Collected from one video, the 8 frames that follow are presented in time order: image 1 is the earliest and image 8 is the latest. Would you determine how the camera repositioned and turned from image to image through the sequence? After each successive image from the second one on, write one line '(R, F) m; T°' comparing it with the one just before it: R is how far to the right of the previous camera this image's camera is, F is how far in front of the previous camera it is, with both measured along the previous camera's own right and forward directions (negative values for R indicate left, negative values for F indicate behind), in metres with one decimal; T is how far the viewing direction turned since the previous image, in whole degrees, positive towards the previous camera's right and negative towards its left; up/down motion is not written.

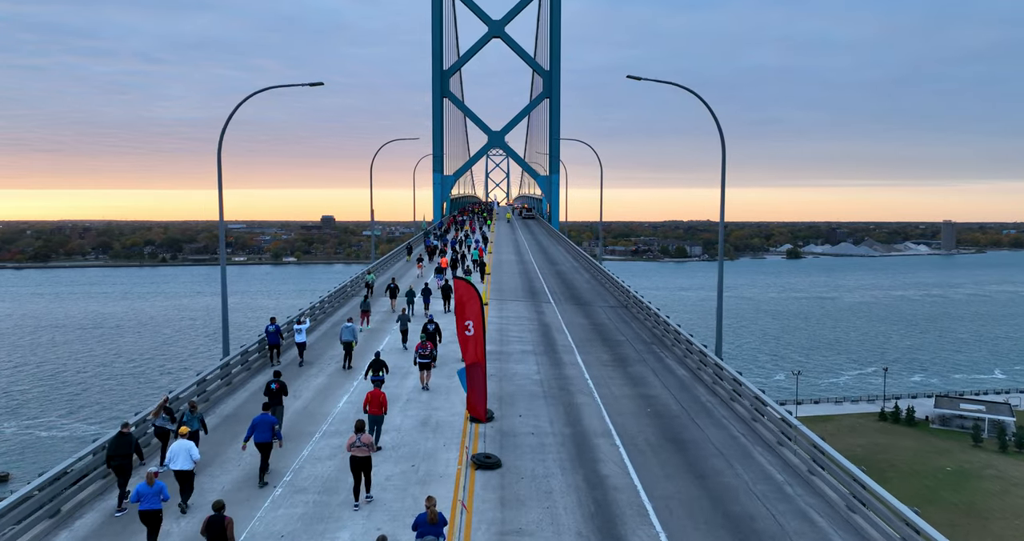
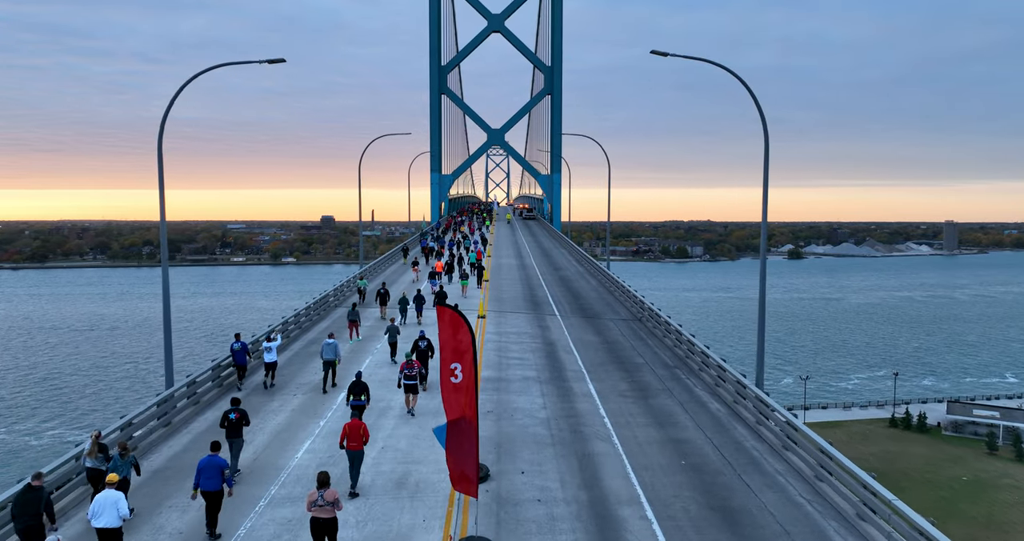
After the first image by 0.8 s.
(0.0, +1.8) m; 0°
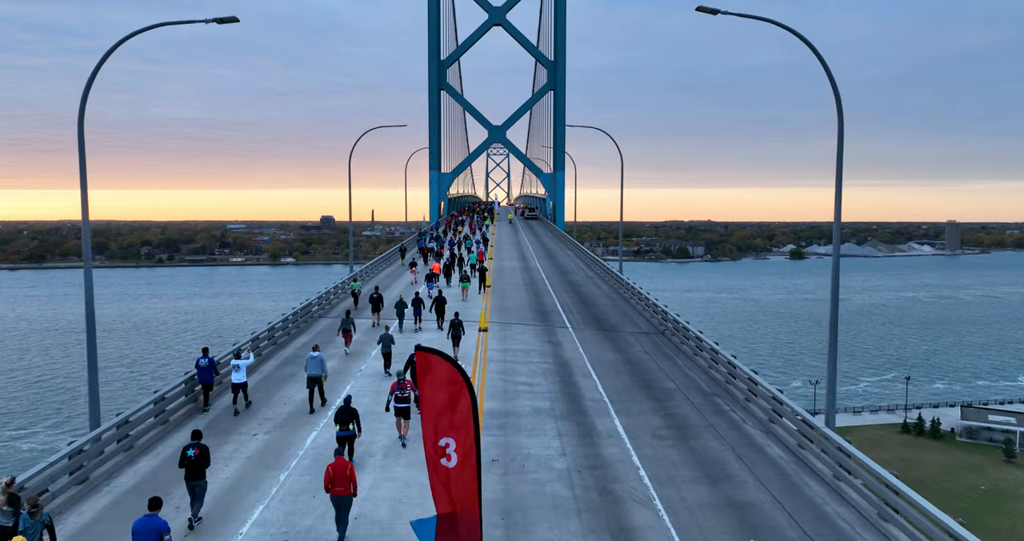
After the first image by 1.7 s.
(-0.1, +1.8) m; 0°
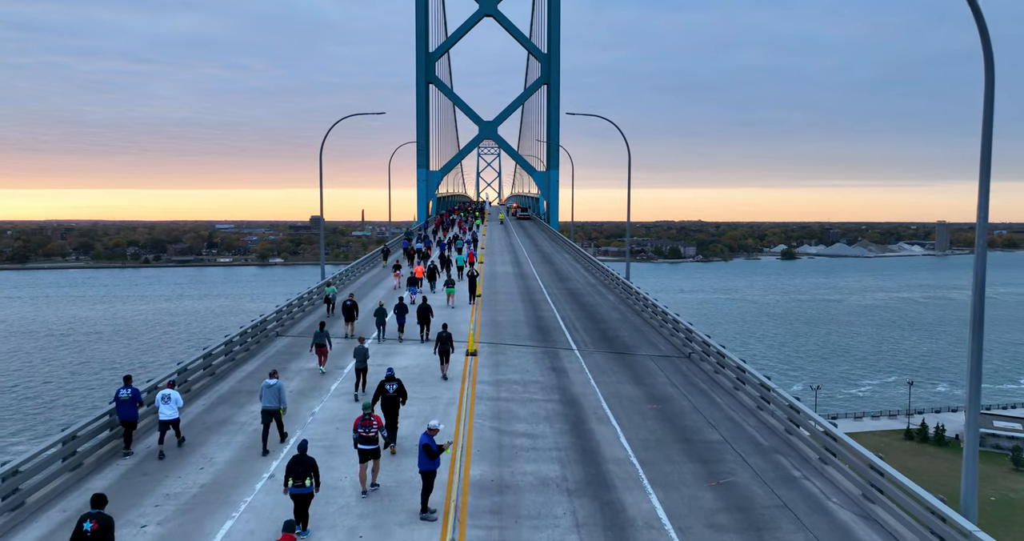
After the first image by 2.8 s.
(-0.1, +2.3) m; +1°
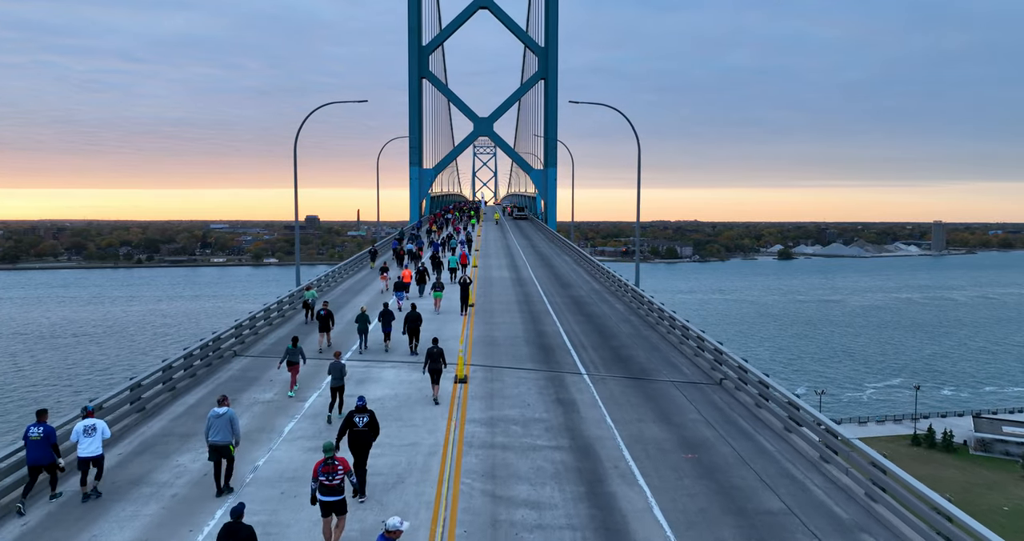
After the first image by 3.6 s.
(0.0, +1.8) m; 0°
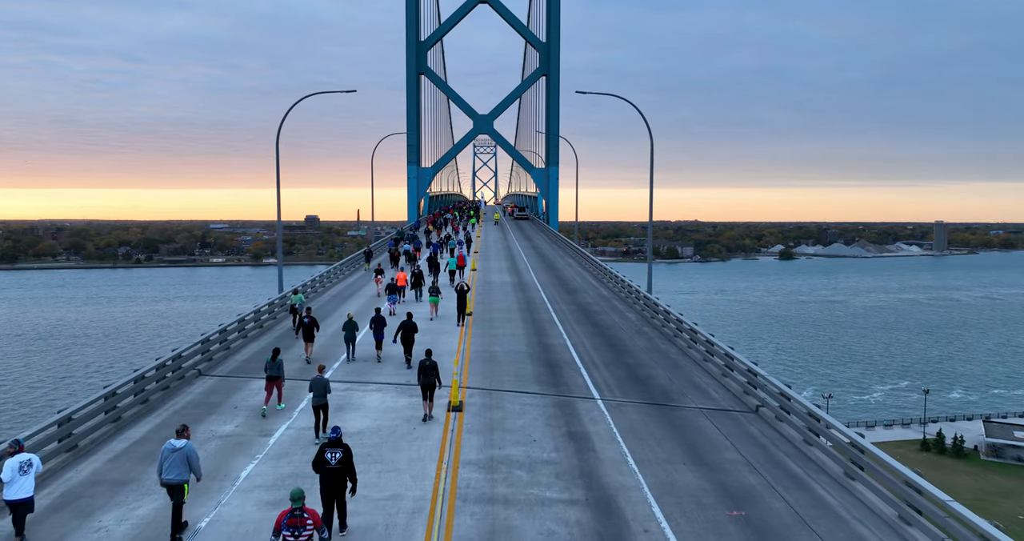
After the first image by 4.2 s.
(0.0, +1.3) m; 0°
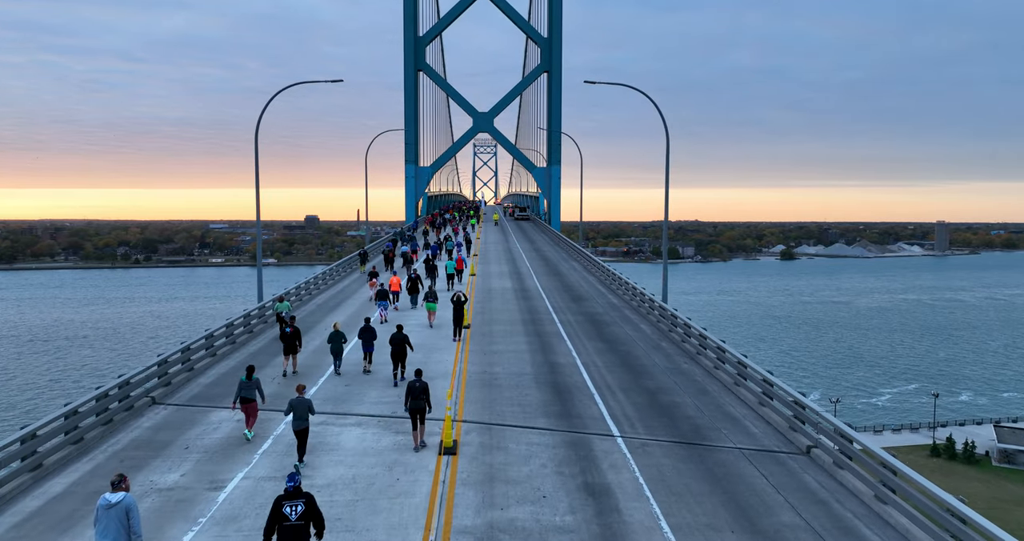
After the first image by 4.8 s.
(0.0, +1.3) m; 0°
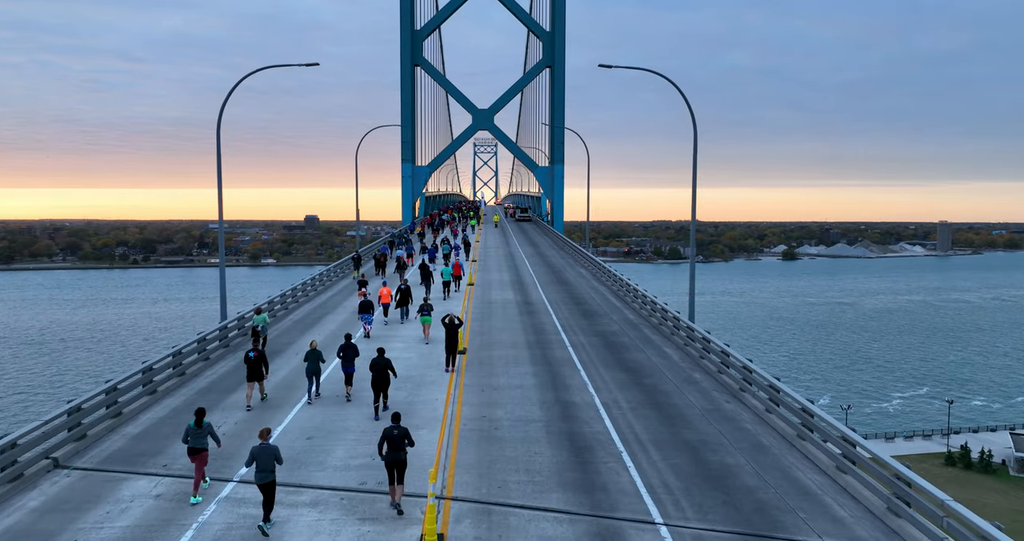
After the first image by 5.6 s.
(0.0, +1.8) m; 0°
